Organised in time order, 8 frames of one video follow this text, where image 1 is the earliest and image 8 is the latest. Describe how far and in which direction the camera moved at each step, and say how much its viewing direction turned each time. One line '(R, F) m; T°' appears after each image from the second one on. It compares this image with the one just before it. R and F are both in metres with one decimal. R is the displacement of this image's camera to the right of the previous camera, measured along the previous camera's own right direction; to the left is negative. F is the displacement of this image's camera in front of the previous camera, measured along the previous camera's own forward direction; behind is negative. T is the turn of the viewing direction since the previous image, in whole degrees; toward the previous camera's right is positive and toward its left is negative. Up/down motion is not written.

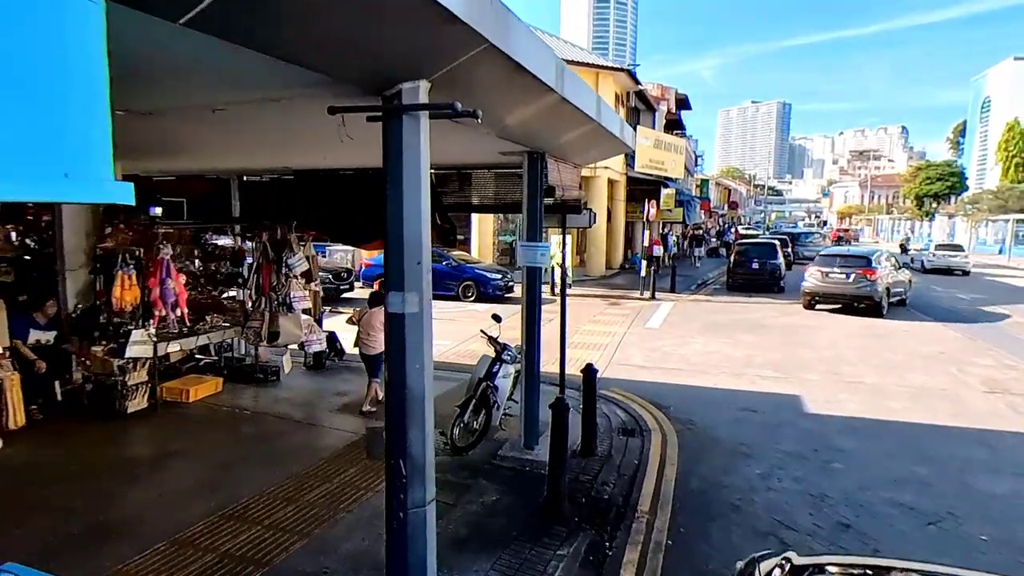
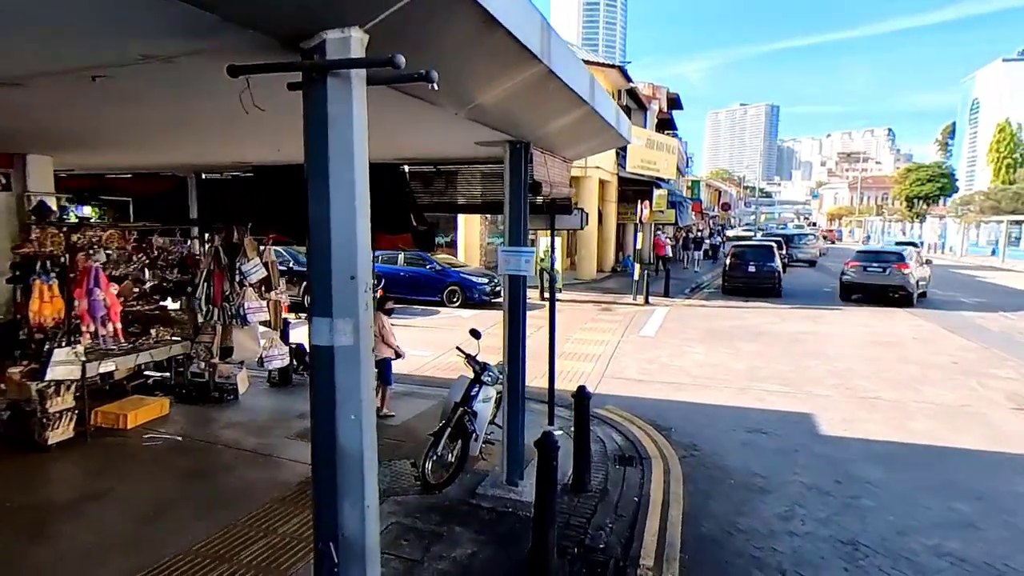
(+0.1, +0.8) m; +1°
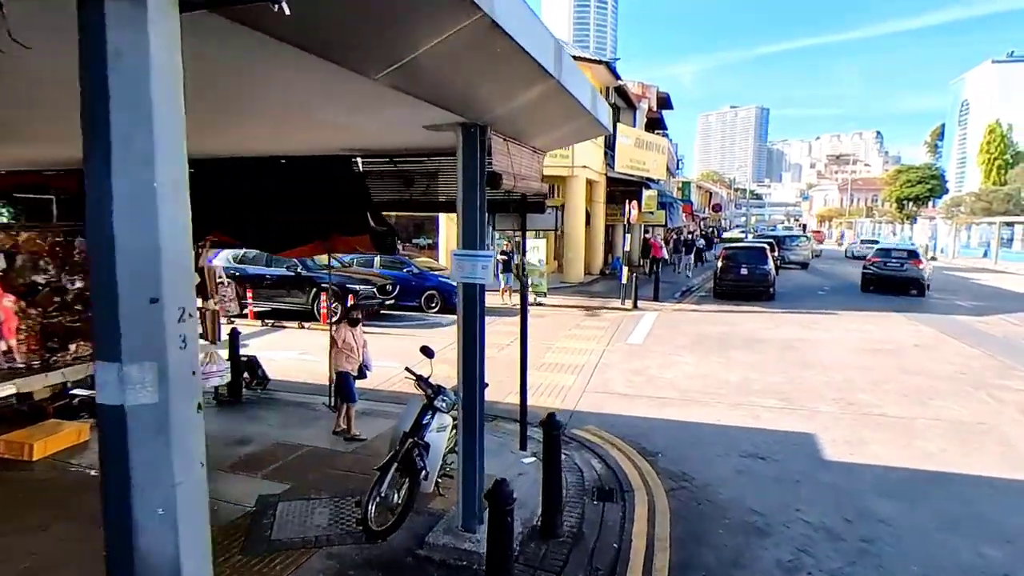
(+0.3, +0.8) m; +1°
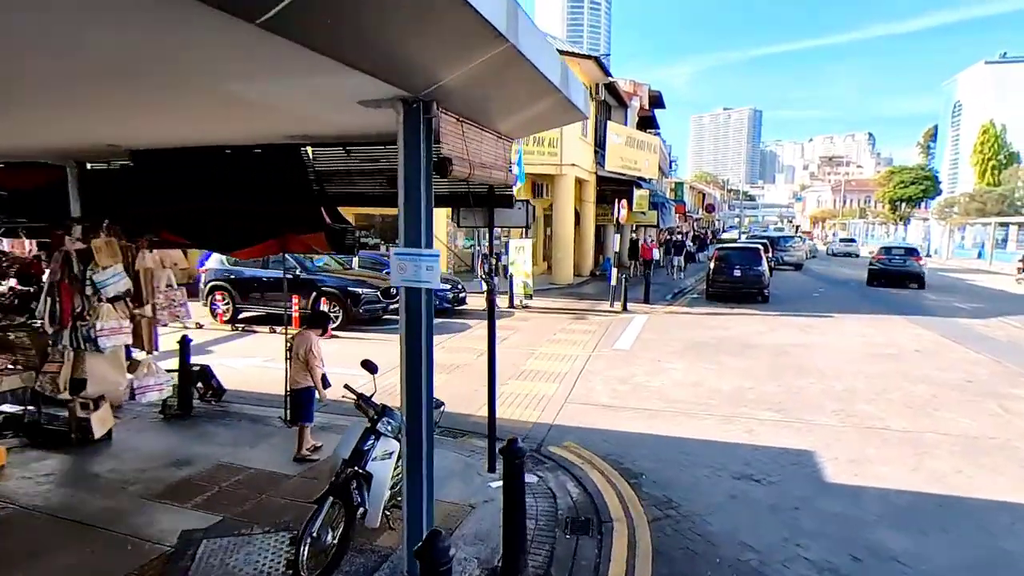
(+0.2, +0.6) m; +1°
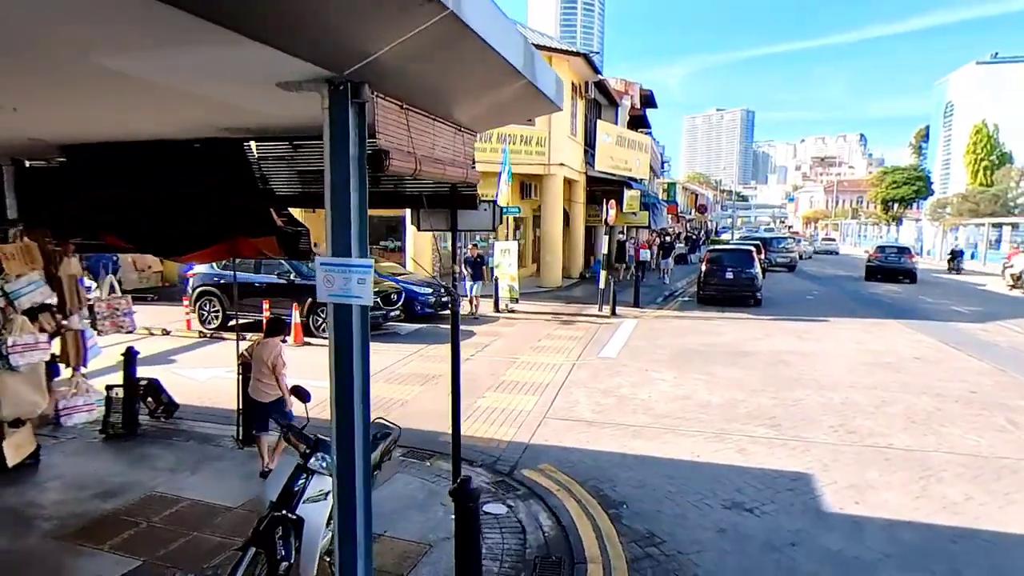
(+0.2, +0.6) m; +1°
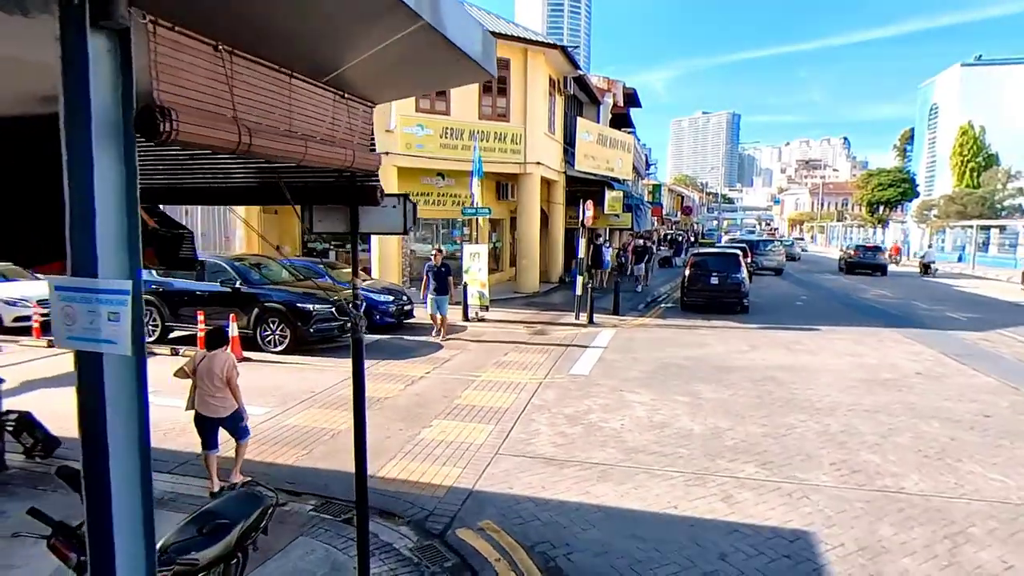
(+0.4, +1.1) m; +1°
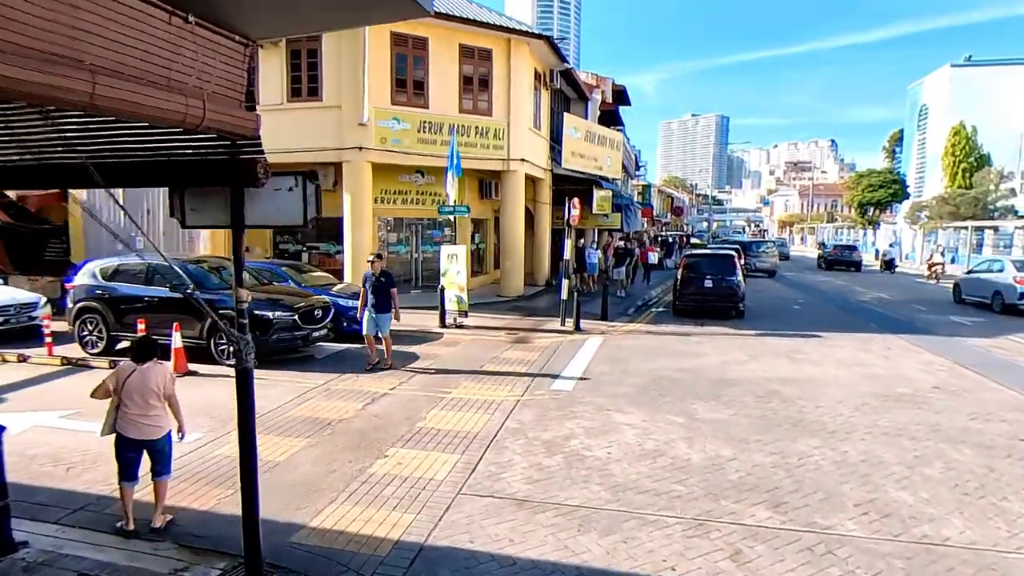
(+0.2, +1.0) m; +1°
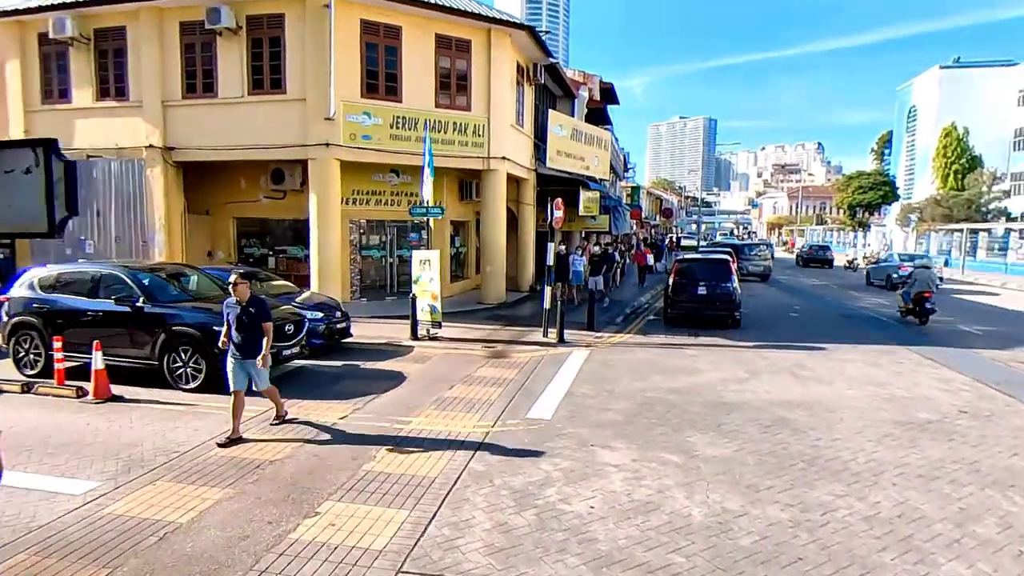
(+0.2, +1.1) m; +1°
